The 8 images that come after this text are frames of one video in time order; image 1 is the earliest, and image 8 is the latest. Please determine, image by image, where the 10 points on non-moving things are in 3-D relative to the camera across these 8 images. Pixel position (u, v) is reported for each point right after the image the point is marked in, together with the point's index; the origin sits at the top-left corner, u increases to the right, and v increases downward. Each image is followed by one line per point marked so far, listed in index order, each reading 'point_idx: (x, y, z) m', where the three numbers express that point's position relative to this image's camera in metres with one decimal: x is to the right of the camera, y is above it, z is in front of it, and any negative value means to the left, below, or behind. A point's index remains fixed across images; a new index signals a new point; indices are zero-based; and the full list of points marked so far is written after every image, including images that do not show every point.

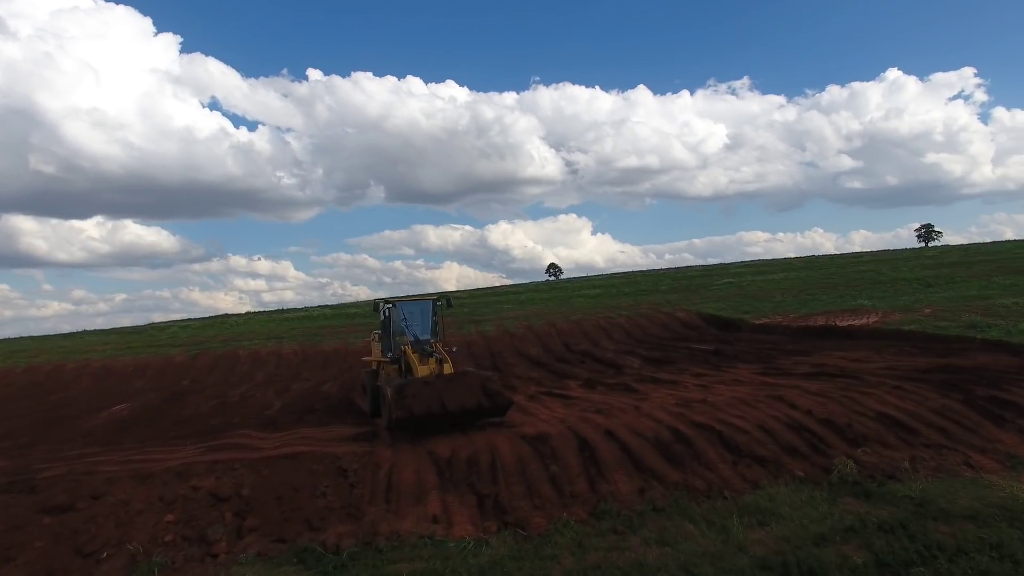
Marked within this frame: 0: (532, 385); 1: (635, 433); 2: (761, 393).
0: (+0.5, -2.4, +16.2) m
1: (+1.7, -2.0, +9.2) m
2: (+4.1, -1.8, +11.2) m
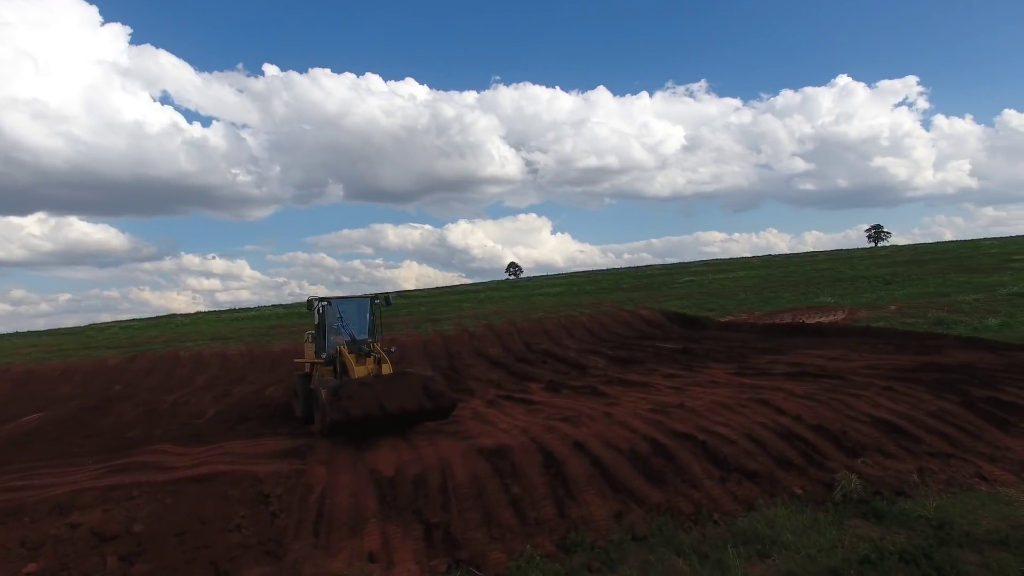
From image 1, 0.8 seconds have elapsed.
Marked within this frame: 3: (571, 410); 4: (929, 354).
0: (-0.5, -2.2, +15.1) m
1: (+1.1, -1.9, +8.1) m
2: (+3.5, -1.7, +10.3) m
3: (+0.9, -1.9, +10.4) m
4: (+8.8, -1.4, +14.2) m
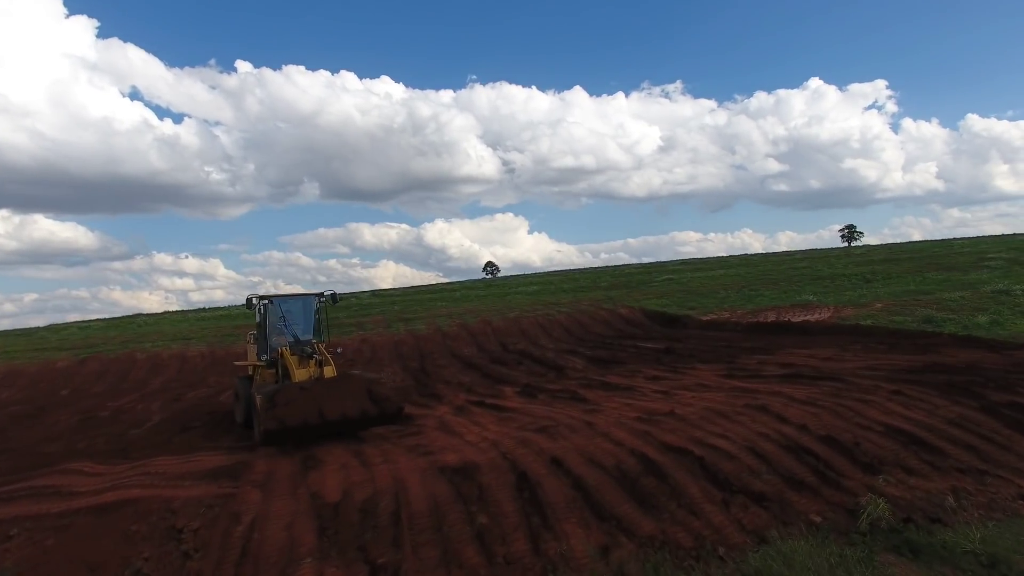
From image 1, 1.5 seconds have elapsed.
0: (-1.0, -2.2, +13.9) m
1: (+0.8, -1.8, +7.0) m
2: (+3.1, -1.6, +9.3) m
3: (+0.5, -1.8, +9.3) m
4: (+8.2, -1.3, +13.3) m
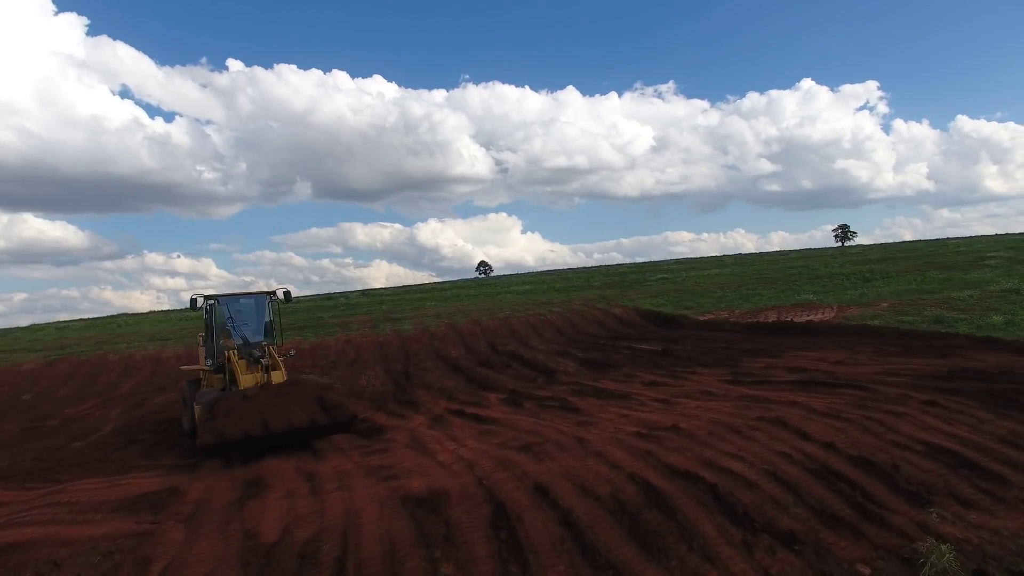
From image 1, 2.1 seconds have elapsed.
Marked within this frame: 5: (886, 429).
0: (-1.3, -2.1, +12.8) m
1: (+0.6, -1.8, +5.9) m
2: (+2.8, -1.5, +8.2) m
3: (+0.3, -1.8, +8.2) m
4: (+8.0, -1.3, +12.3) m
5: (+4.0, -1.5, +7.1) m
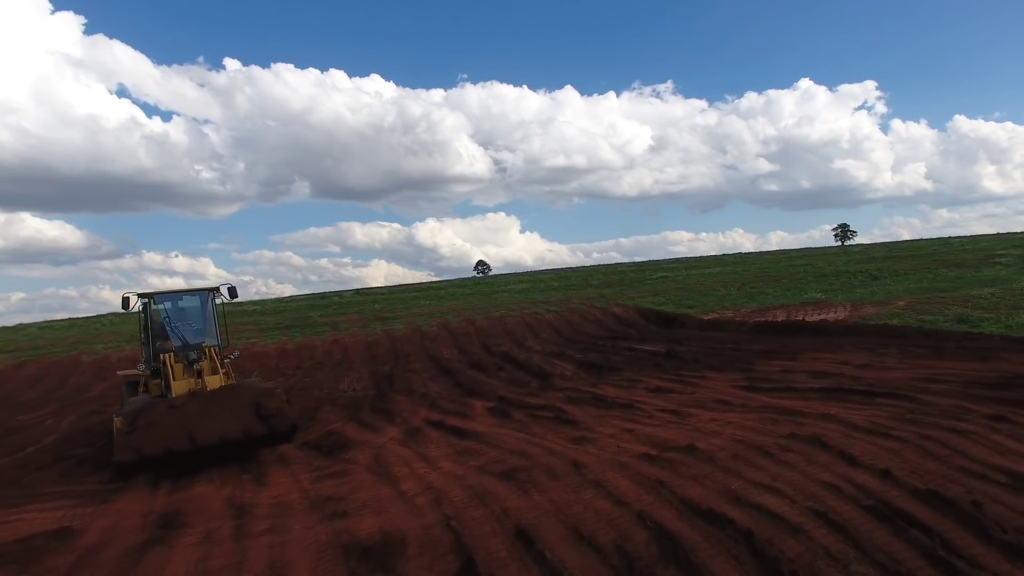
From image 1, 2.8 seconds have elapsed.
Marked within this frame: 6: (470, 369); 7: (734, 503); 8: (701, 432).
0: (-1.5, -2.0, +11.4) m
1: (+0.4, -1.7, +4.6) m
2: (+2.7, -1.5, +6.8) m
3: (+0.1, -1.7, +6.8) m
4: (+7.8, -1.2, +11.0) m
5: (+3.8, -1.4, +5.8) m
6: (-1.2, -2.2, +18.7) m
7: (+1.6, -1.6, +5.0) m
8: (+2.0, -1.5, +7.1) m
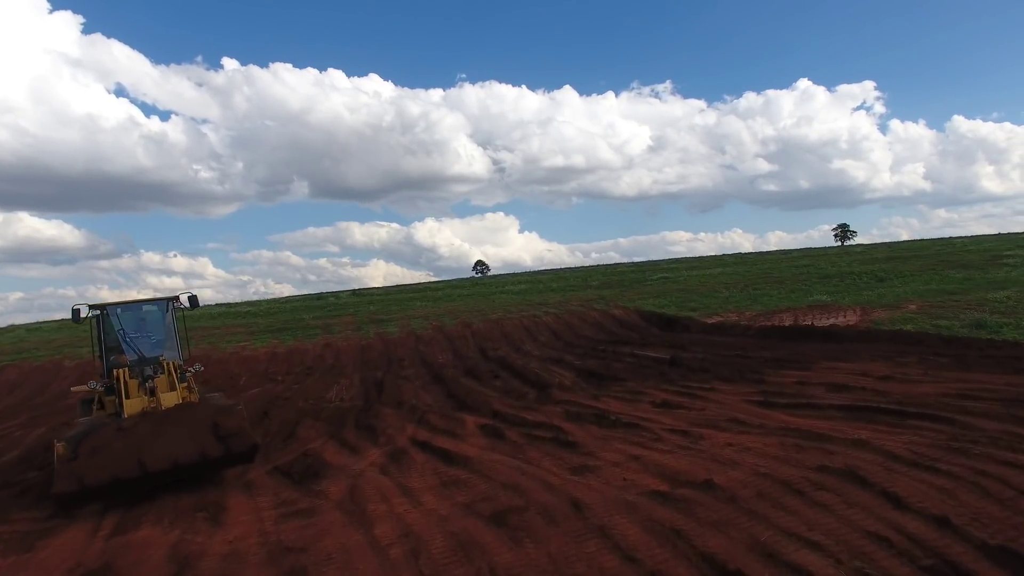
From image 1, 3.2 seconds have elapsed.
0: (-1.6, -2.1, +10.6) m
1: (+0.4, -1.8, +3.7) m
2: (+2.6, -1.6, +6.0) m
3: (0.0, -1.8, +6.0) m
4: (+7.7, -1.3, +10.2) m
5: (+3.7, -1.5, +5.0) m
6: (-1.3, -2.3, +17.8) m
7: (+1.6, -1.7, +4.1) m
8: (+1.9, -1.6, +6.3) m
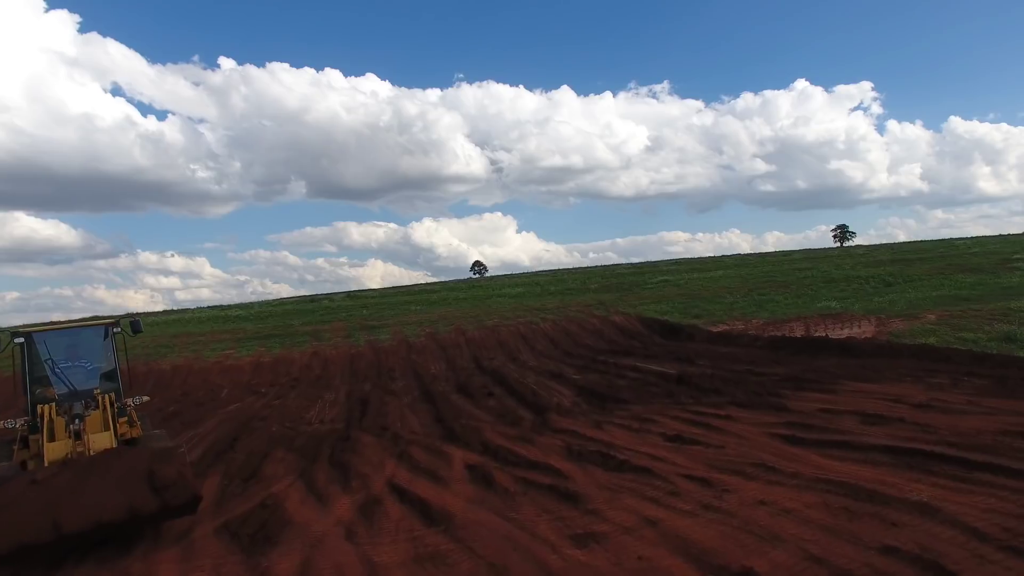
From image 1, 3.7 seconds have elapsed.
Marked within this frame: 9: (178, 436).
0: (-1.7, -2.4, +9.4) m
1: (+0.3, -2.0, +2.6) m
2: (+2.5, -1.8, +4.9) m
3: (-0.1, -2.0, +4.8) m
4: (+7.6, -1.5, +9.0) m
5: (+3.7, -1.7, +3.9) m
6: (-1.4, -2.6, +16.7) m
7: (+1.5, -1.9, +3.0) m
8: (+1.9, -1.9, +5.1) m
9: (-6.6, -3.0, +13.4) m
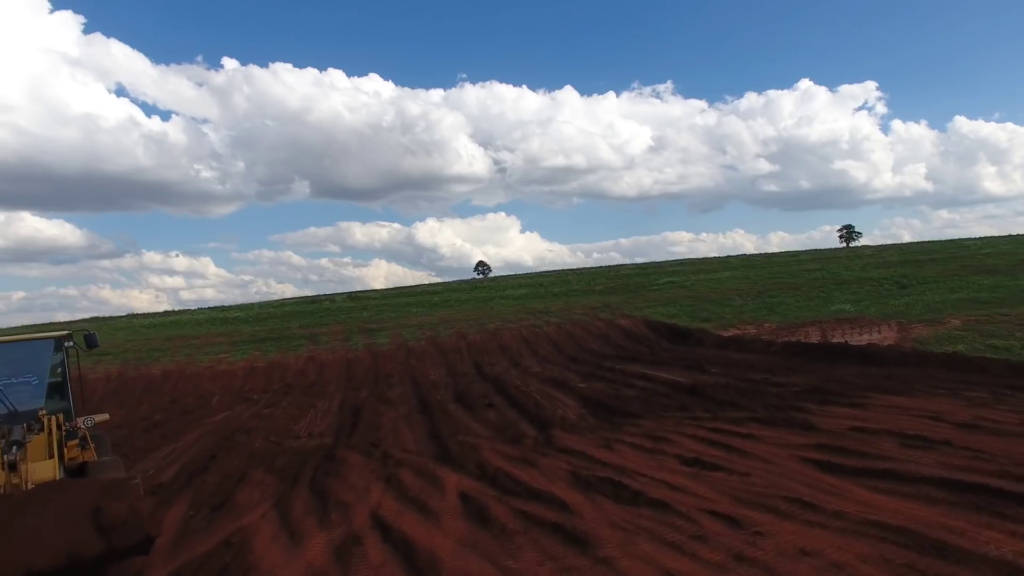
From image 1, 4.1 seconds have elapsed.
0: (-1.7, -2.5, +8.5) m
1: (+0.3, -2.1, +1.7) m
2: (+2.5, -1.9, +3.9) m
3: (-0.1, -2.1, +3.9) m
4: (+7.6, -1.6, +8.1) m
5: (+3.6, -1.8, +2.9) m
6: (-1.4, -2.7, +15.8) m
7: (+1.5, -2.0, +2.1) m
8: (+1.8, -1.9, +4.2) m
9: (-6.6, -3.0, +12.5) m
